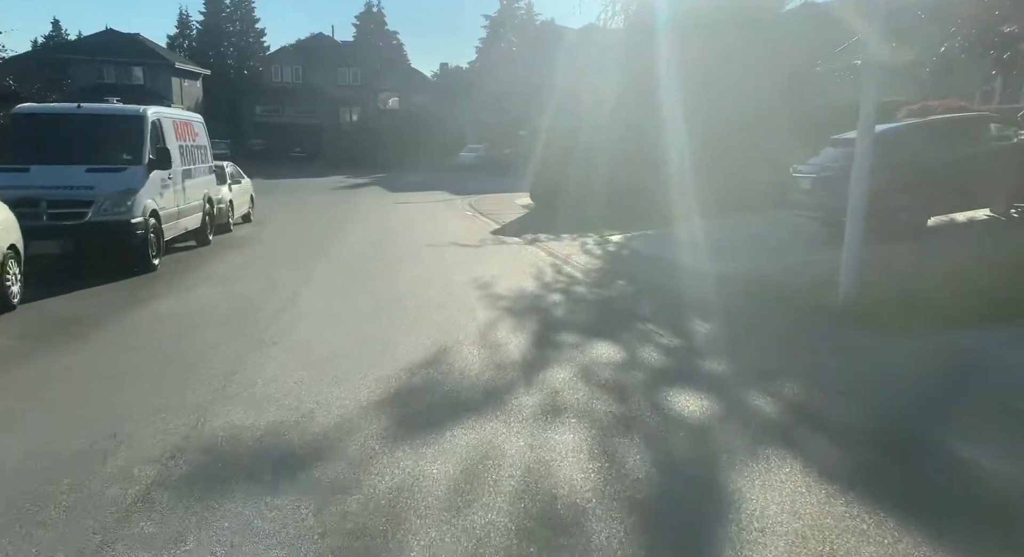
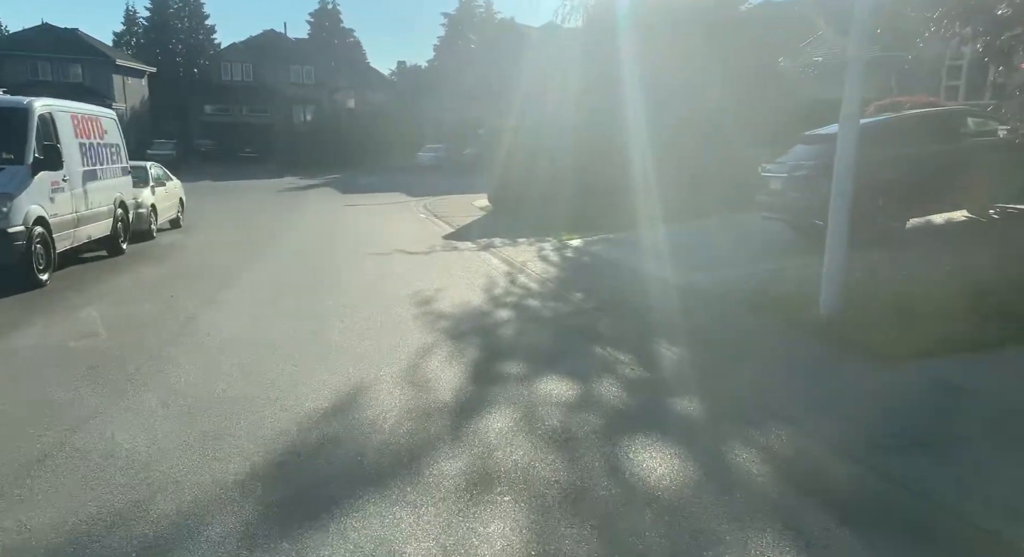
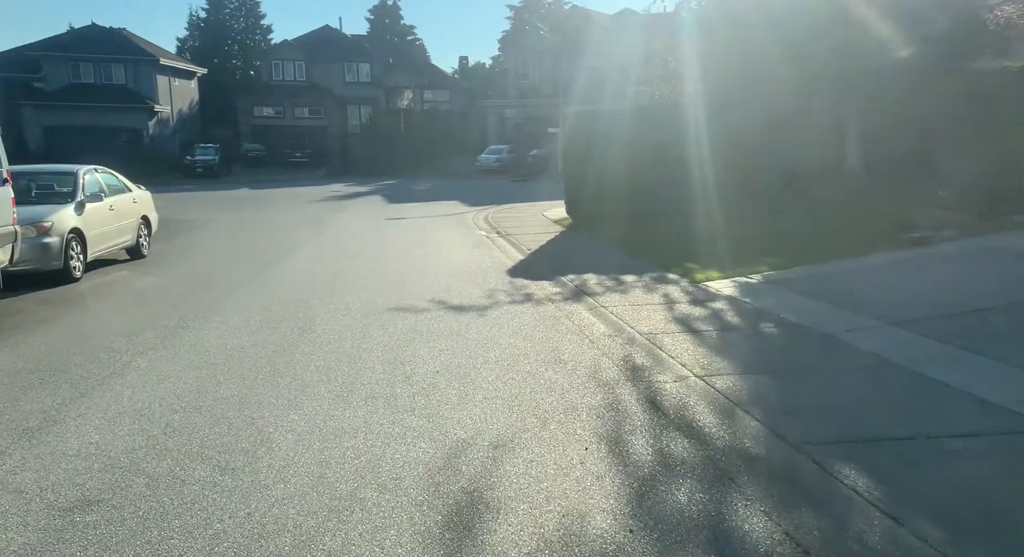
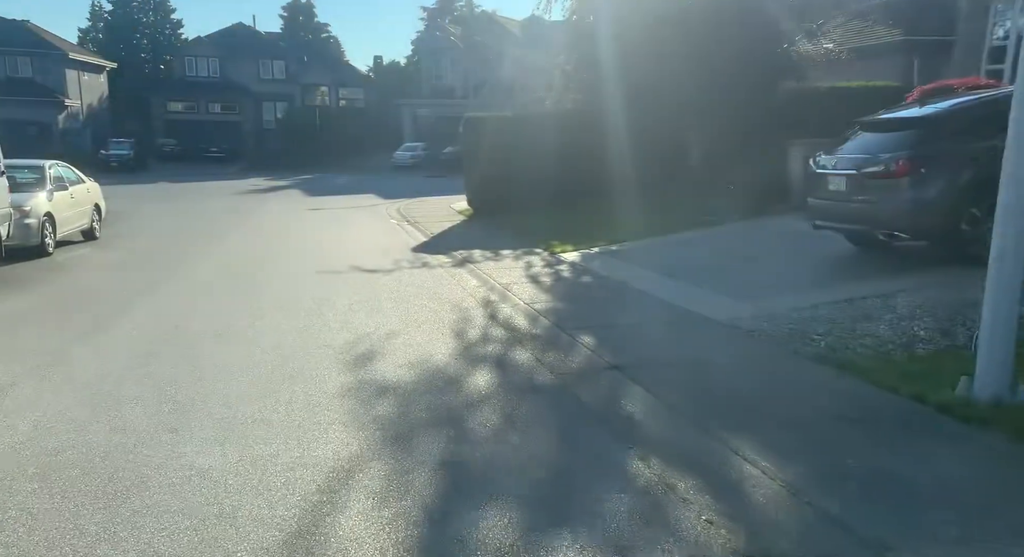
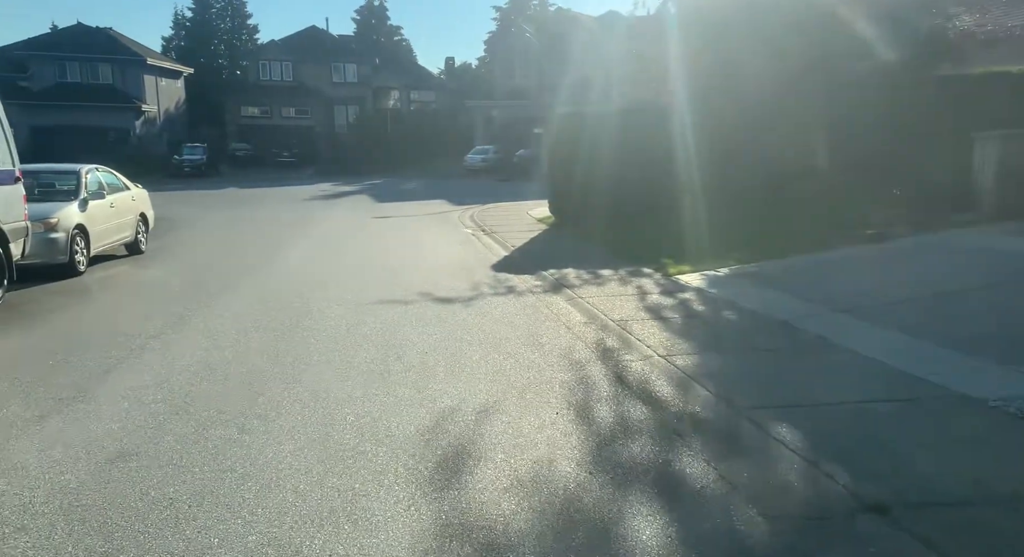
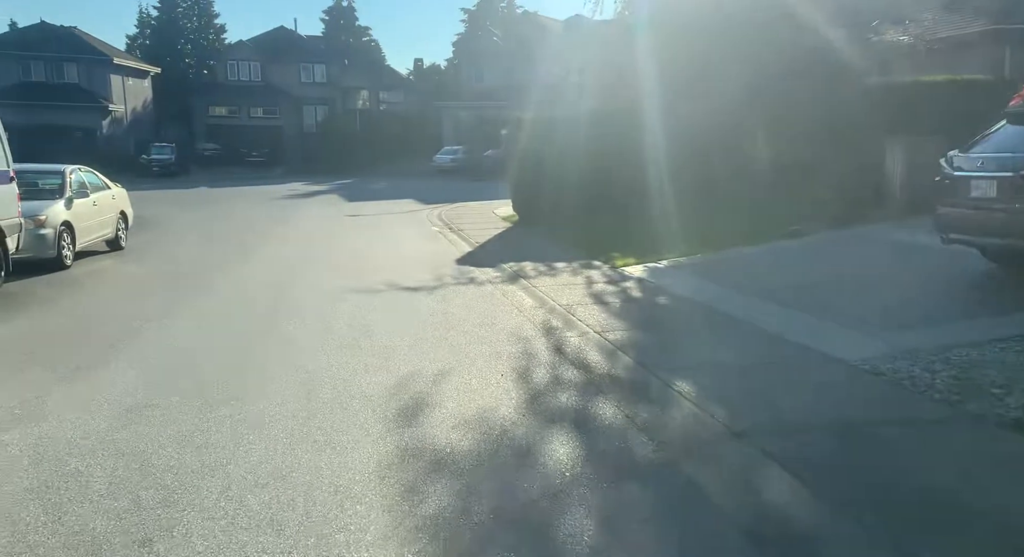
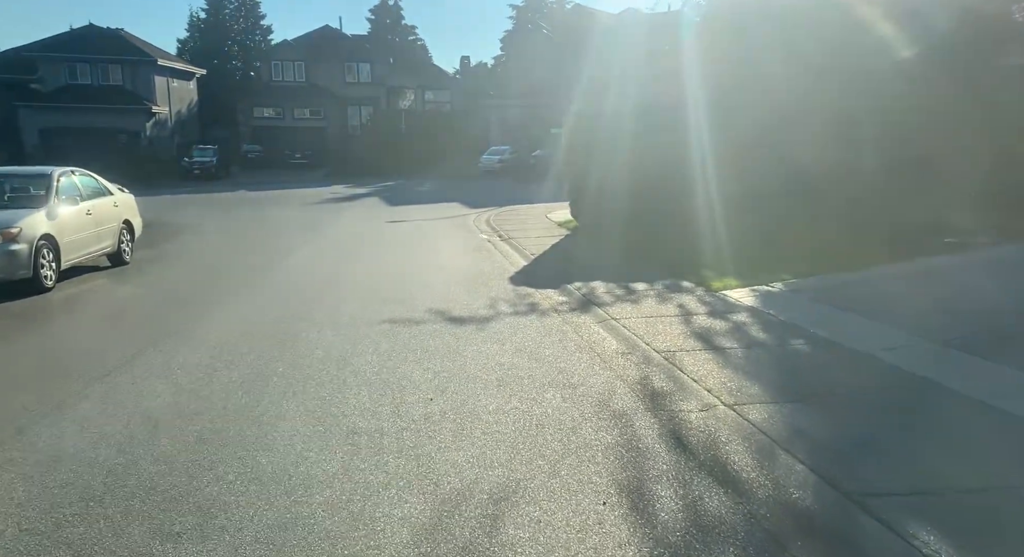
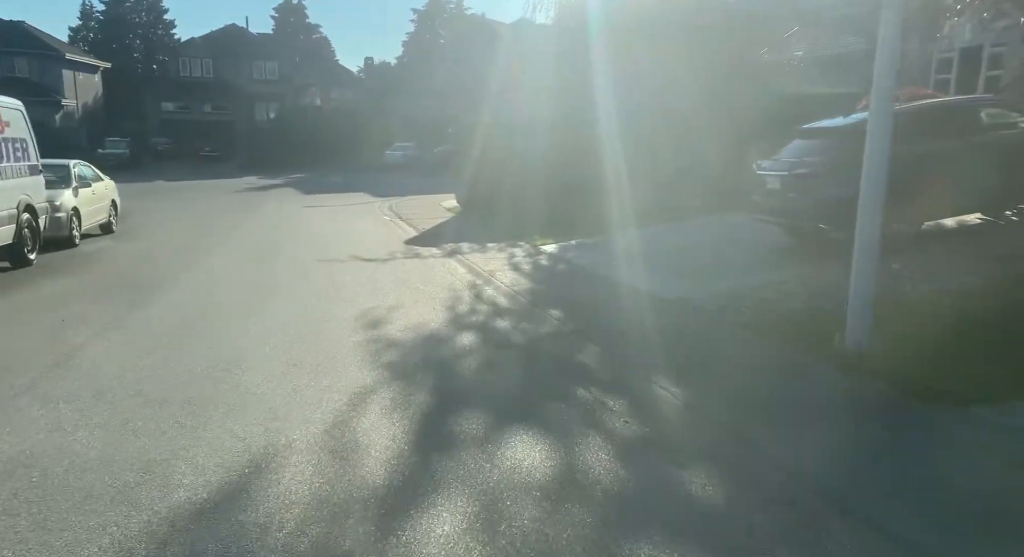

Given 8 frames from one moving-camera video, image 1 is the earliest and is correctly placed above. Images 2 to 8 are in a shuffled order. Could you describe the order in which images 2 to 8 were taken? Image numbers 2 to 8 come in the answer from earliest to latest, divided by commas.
2, 8, 4, 6, 5, 3, 7
